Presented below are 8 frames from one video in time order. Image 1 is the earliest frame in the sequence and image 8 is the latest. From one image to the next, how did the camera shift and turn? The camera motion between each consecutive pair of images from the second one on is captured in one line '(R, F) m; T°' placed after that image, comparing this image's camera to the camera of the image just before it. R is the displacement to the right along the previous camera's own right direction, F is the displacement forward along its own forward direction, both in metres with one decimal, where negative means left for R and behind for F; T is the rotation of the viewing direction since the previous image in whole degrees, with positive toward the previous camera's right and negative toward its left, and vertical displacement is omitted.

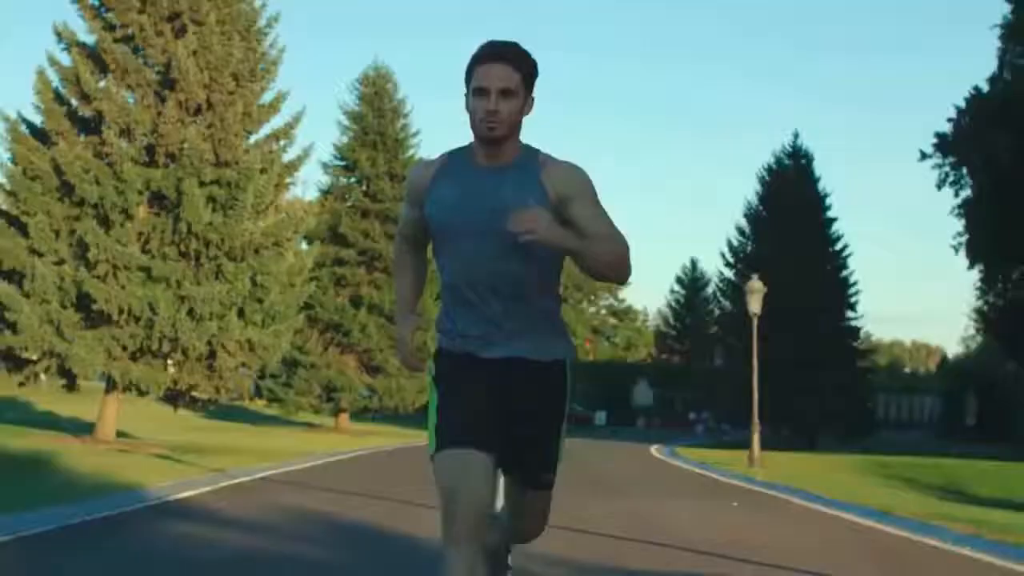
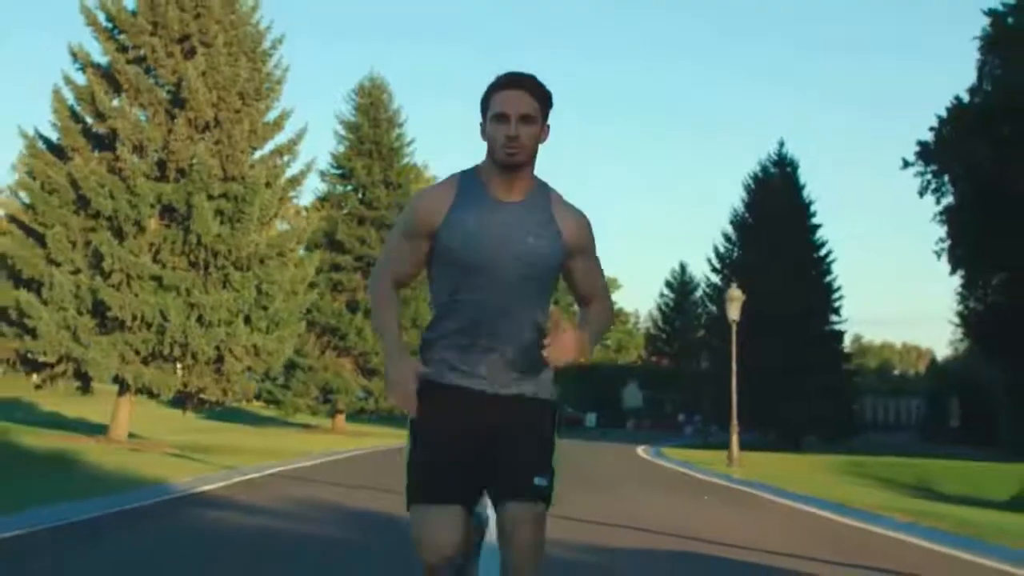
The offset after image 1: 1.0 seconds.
(0.0, -1.7) m; 0°
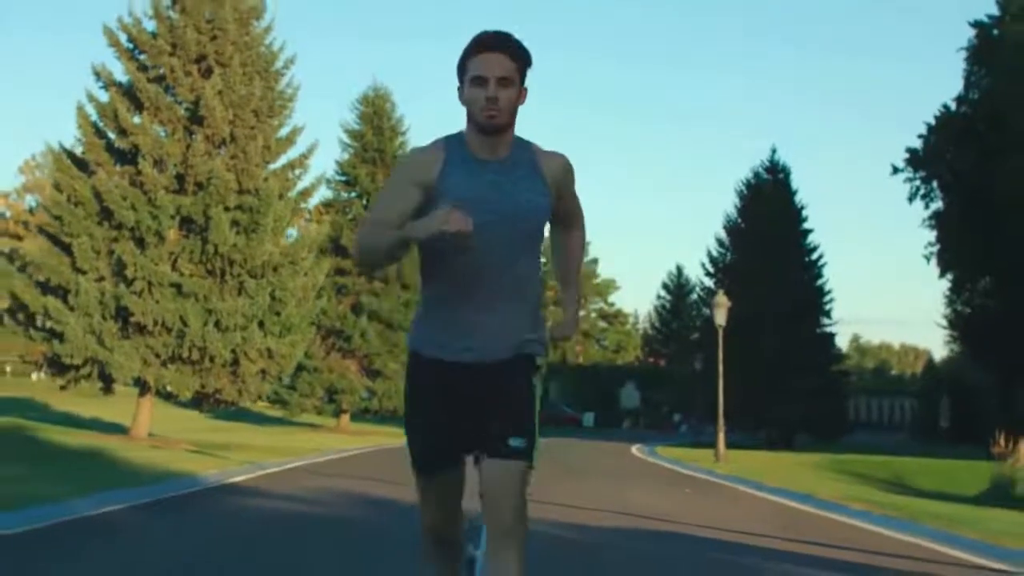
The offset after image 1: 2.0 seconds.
(0.0, -1.9) m; 0°
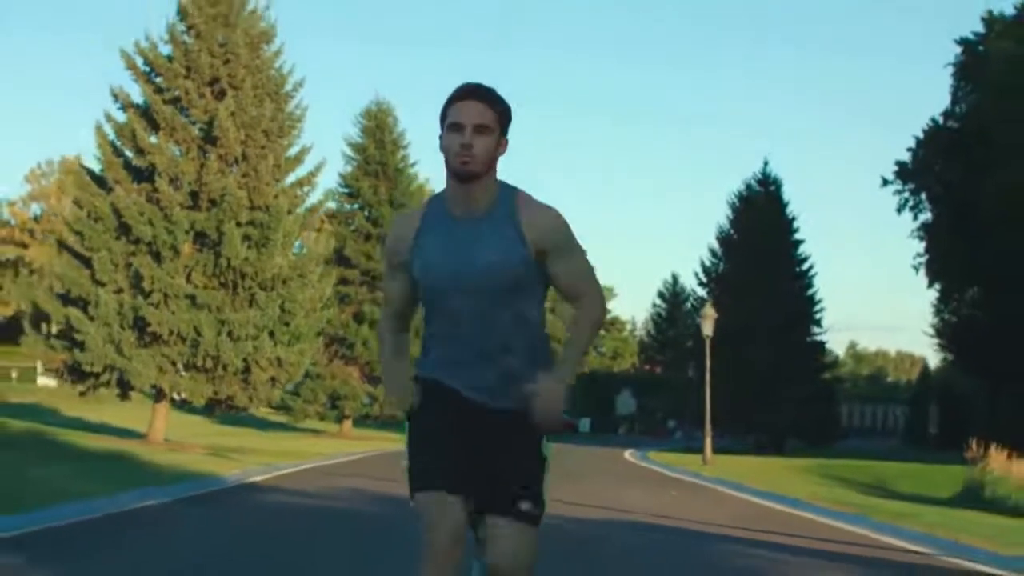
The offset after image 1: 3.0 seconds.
(0.0, -1.8) m; 0°
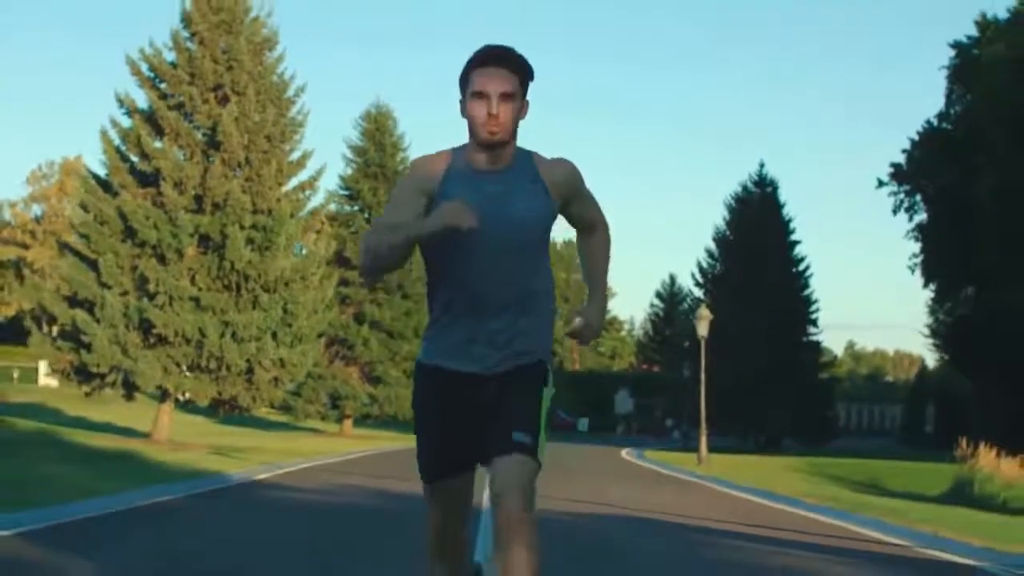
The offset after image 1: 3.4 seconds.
(0.0, -0.7) m; 0°
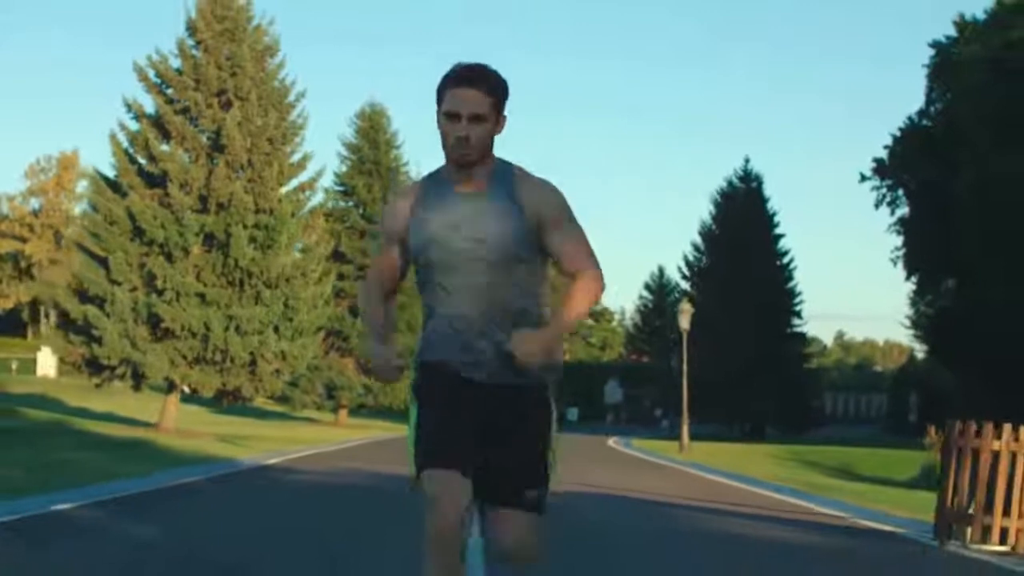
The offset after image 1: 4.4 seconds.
(0.0, -1.8) m; 0°
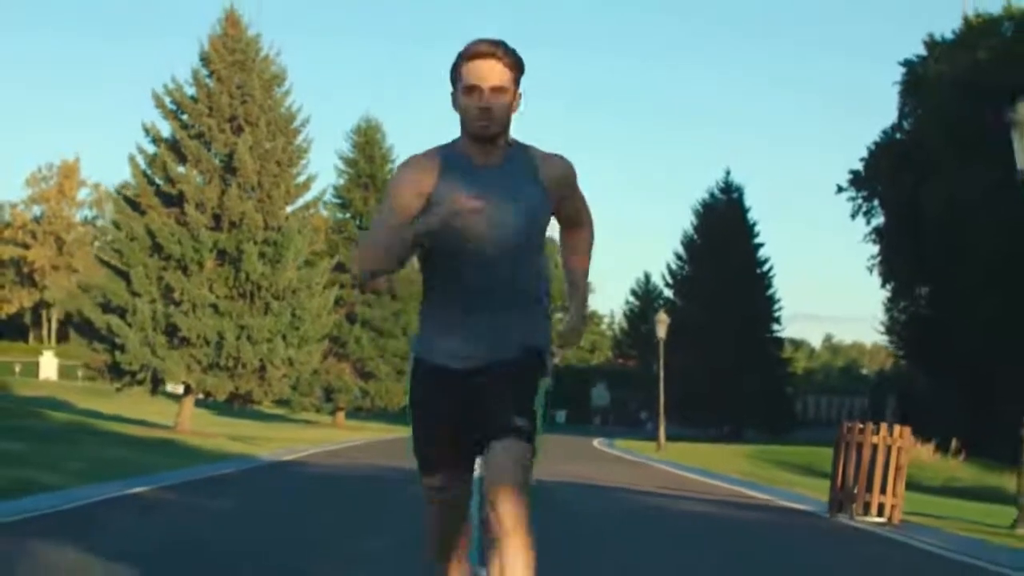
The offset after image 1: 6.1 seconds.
(0.0, -3.2) m; 0°
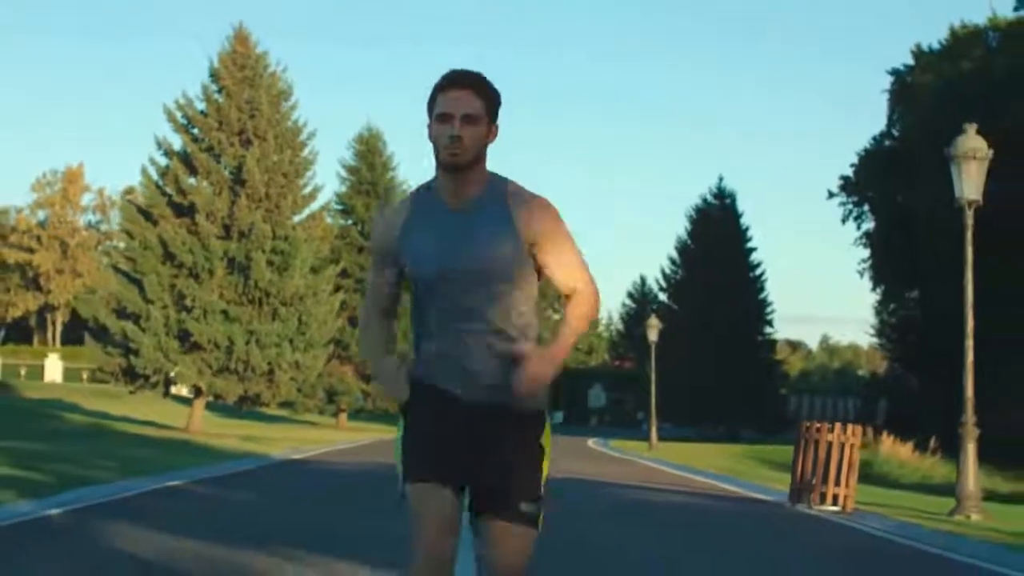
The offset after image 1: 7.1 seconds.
(0.0, -1.8) m; 0°
